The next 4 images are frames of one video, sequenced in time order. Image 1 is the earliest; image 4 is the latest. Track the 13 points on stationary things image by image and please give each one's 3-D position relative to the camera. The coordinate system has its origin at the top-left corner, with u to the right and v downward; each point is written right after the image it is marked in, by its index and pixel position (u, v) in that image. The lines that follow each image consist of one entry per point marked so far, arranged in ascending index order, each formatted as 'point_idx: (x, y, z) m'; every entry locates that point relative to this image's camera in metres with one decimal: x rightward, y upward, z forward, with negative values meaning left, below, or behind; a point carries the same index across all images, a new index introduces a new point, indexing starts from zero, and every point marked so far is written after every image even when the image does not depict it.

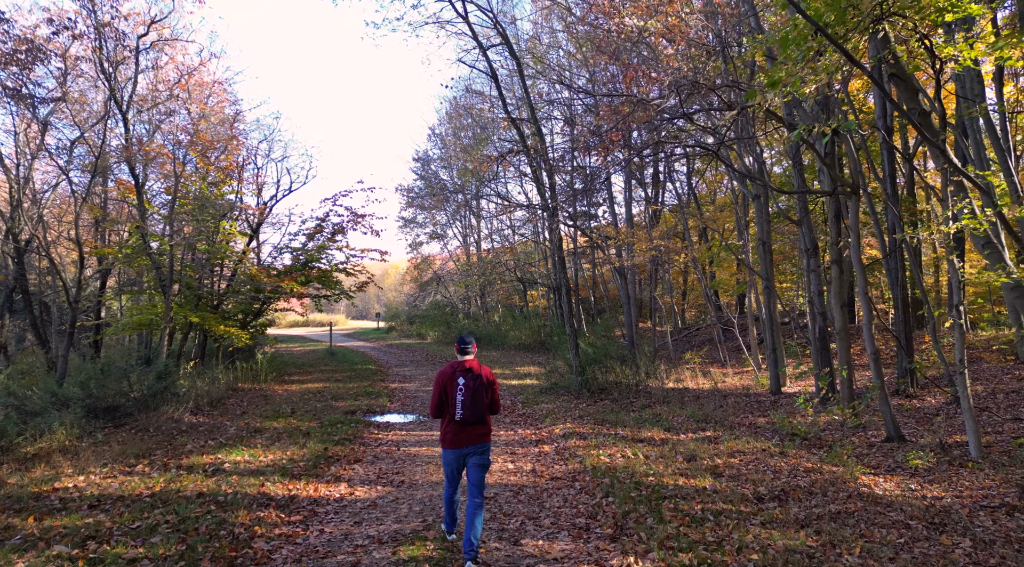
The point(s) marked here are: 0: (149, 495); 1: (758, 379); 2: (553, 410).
0: (-3.9, -2.3, +7.9) m
1: (+6.2, -2.4, +18.7) m
2: (+0.7, -2.3, +13.5) m
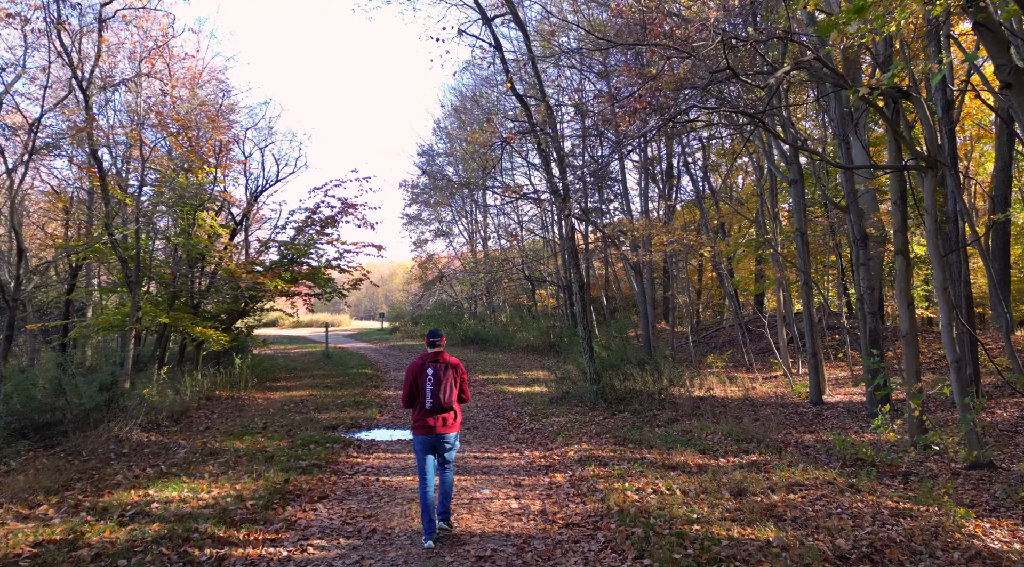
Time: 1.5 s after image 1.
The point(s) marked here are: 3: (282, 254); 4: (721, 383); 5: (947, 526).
0: (-3.9, -2.2, +6.2) m
1: (+6.3, -2.3, +16.8) m
2: (+0.8, -2.2, +11.7) m
3: (-5.9, +0.7, +19.0) m
4: (+4.6, -2.2, +16.6) m
5: (+3.7, -2.1, +6.5) m
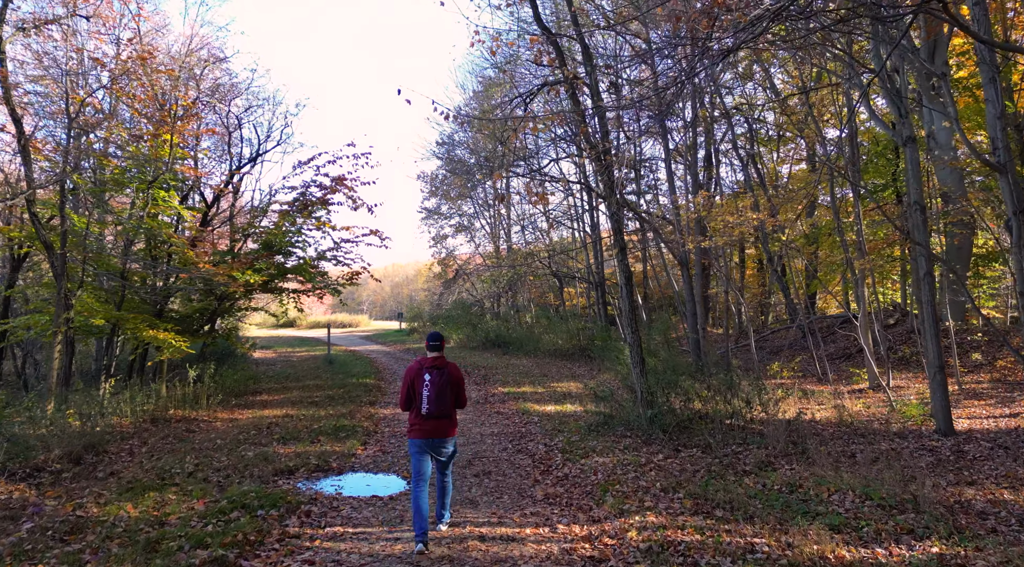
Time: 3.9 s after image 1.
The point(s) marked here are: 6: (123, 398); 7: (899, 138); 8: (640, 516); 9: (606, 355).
0: (-3.8, -2.1, +3.0) m
1: (+6.8, -2.2, +13.3) m
2: (+1.1, -2.1, +8.3) m
3: (-5.3, +0.9, +15.8) m
4: (+5.1, -2.0, +13.1) m
5: (+3.9, -1.9, +3.0) m
6: (-6.1, -1.8, +11.8) m
7: (+6.2, +2.3, +12.2) m
8: (+1.1, -2.0, +6.4) m
9: (+2.3, -1.8, +18.4) m
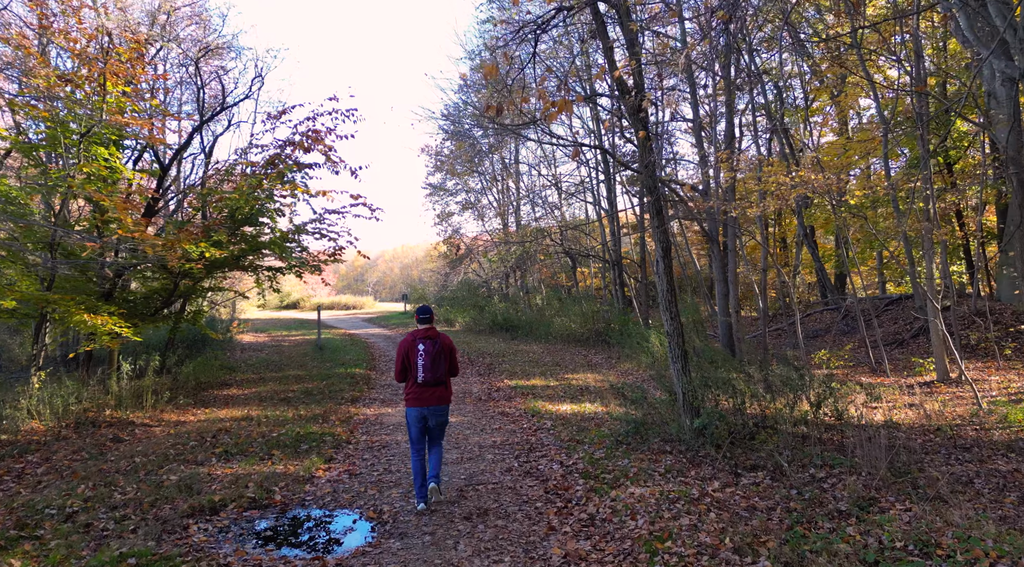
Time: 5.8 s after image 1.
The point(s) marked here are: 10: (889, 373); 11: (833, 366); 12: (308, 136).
0: (-3.8, -2.0, +0.7) m
1: (+6.9, -1.8, +10.9) m
2: (+1.2, -1.8, +6.0) m
3: (-5.2, +1.3, +13.6) m
4: (+5.2, -1.7, +10.7) m
5: (+3.8, -1.8, +0.7) m
6: (-6.0, -1.5, +9.6) m
7: (+6.3, +2.6, +9.8) m
8: (+1.1, -1.8, +4.1) m
9: (+2.5, -1.3, +16.1) m
10: (+7.4, -1.8, +14.6) m
11: (+6.3, -1.6, +14.6) m
12: (-3.8, +2.7, +14.0) m
